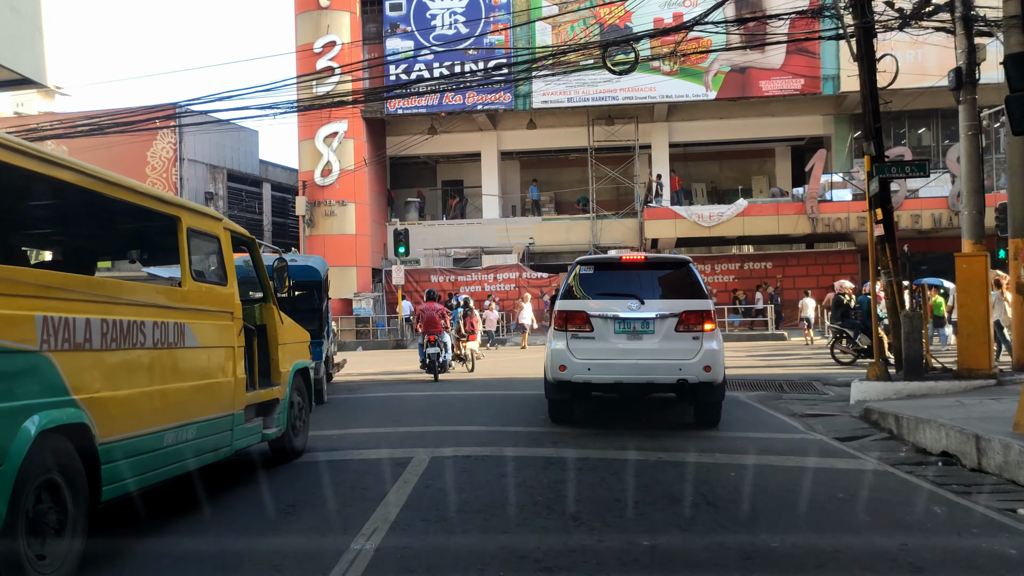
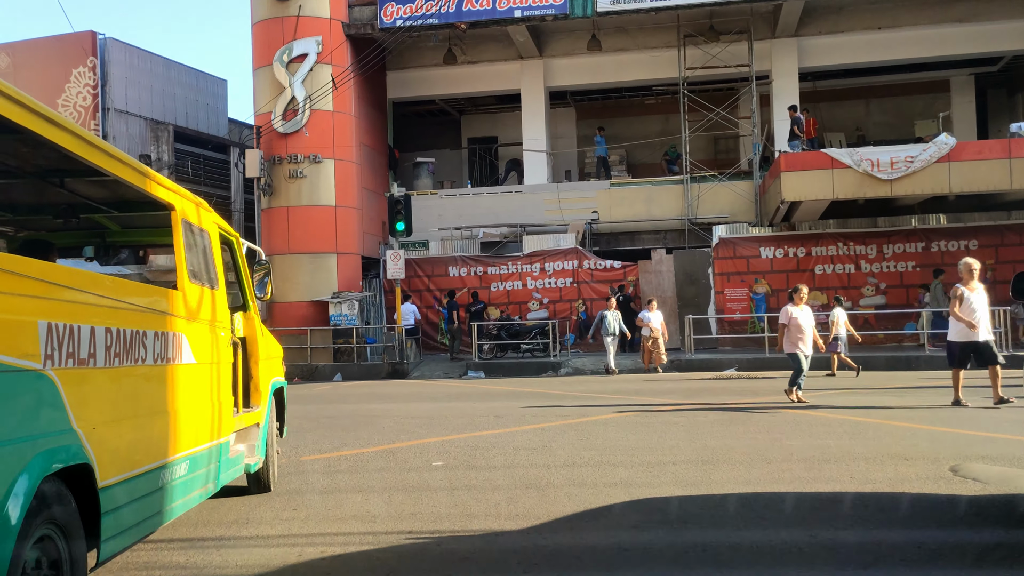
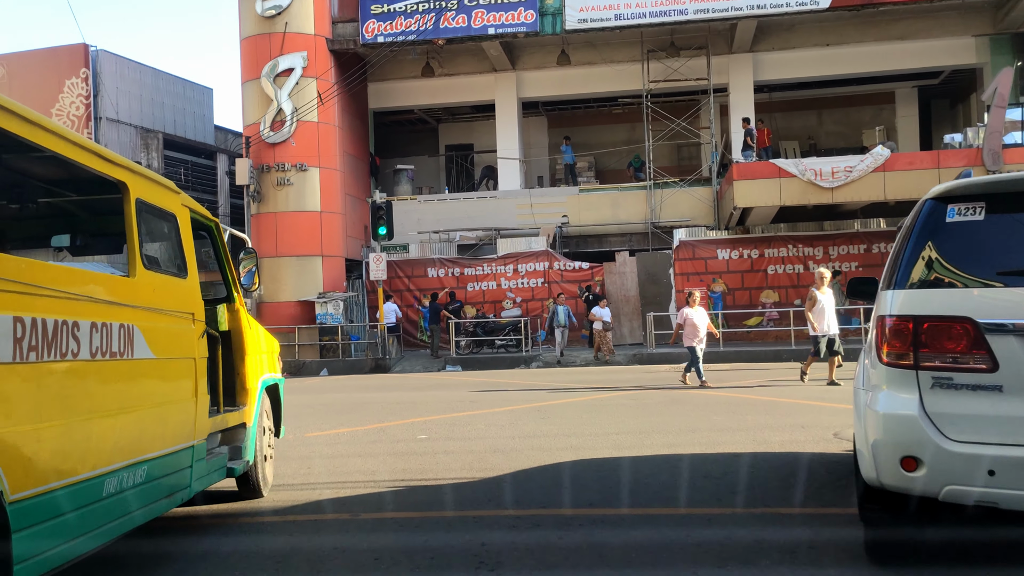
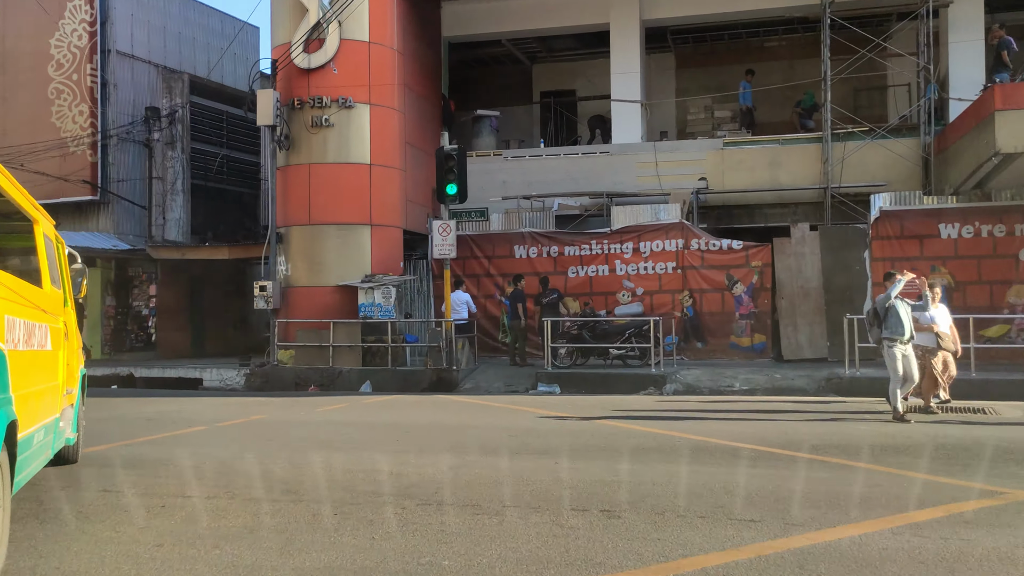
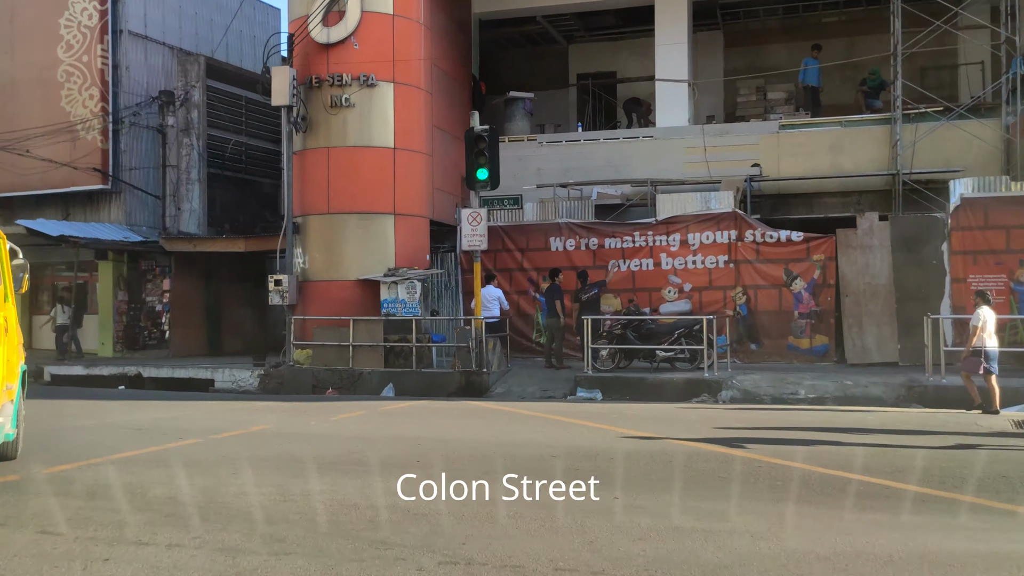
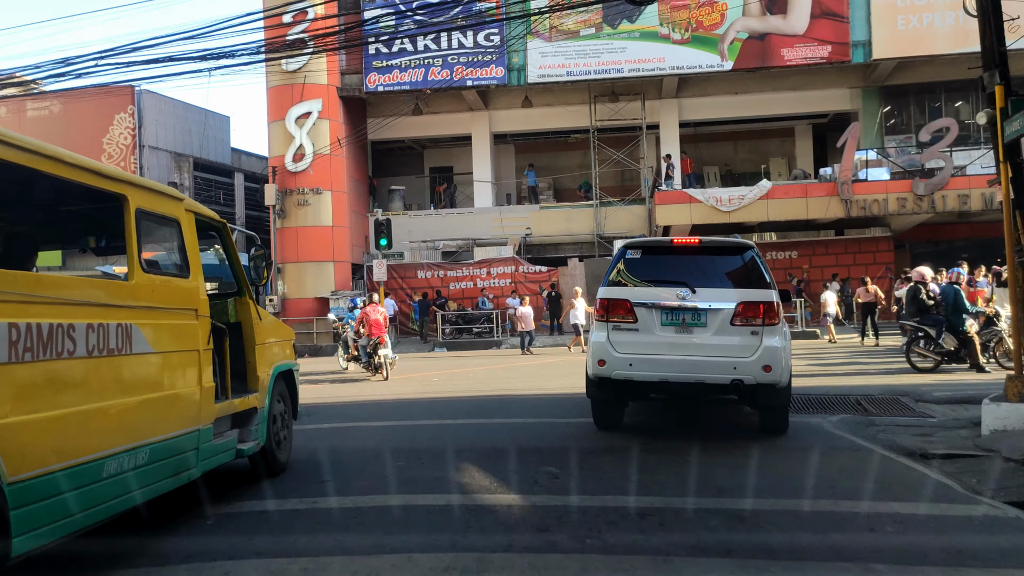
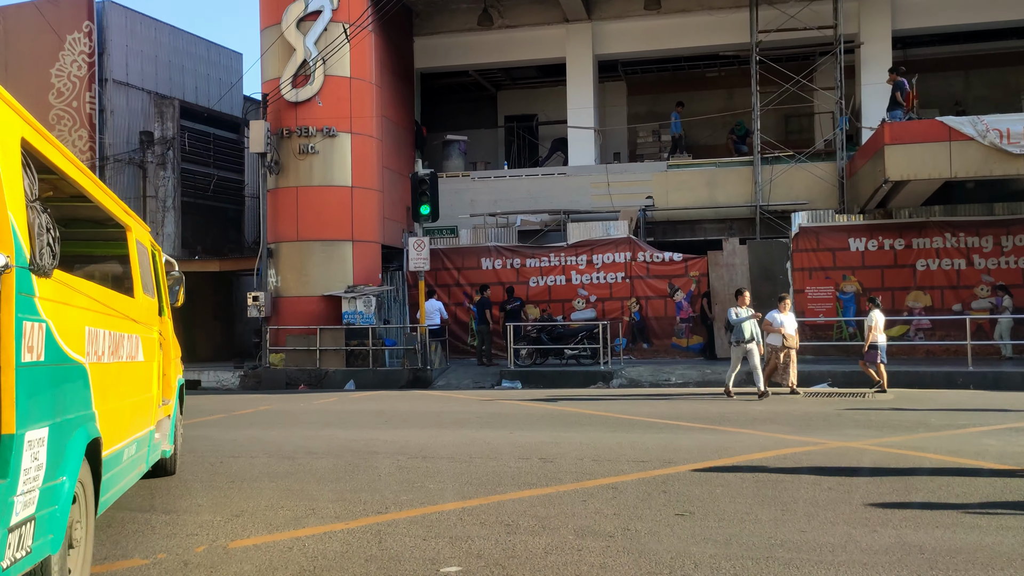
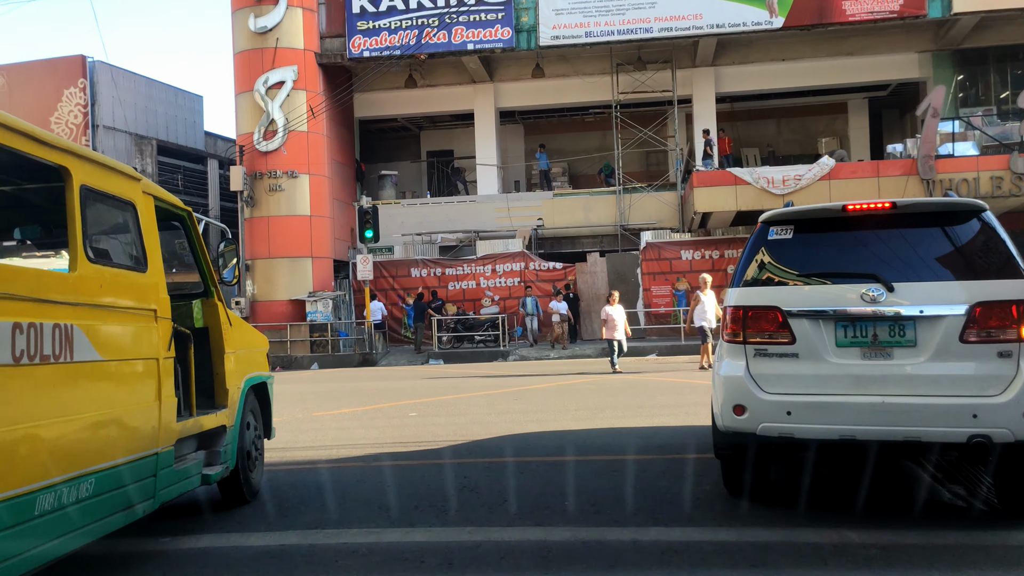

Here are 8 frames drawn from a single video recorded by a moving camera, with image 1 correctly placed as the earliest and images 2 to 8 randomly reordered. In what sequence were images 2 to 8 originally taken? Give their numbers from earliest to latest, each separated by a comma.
6, 8, 3, 2, 7, 4, 5
